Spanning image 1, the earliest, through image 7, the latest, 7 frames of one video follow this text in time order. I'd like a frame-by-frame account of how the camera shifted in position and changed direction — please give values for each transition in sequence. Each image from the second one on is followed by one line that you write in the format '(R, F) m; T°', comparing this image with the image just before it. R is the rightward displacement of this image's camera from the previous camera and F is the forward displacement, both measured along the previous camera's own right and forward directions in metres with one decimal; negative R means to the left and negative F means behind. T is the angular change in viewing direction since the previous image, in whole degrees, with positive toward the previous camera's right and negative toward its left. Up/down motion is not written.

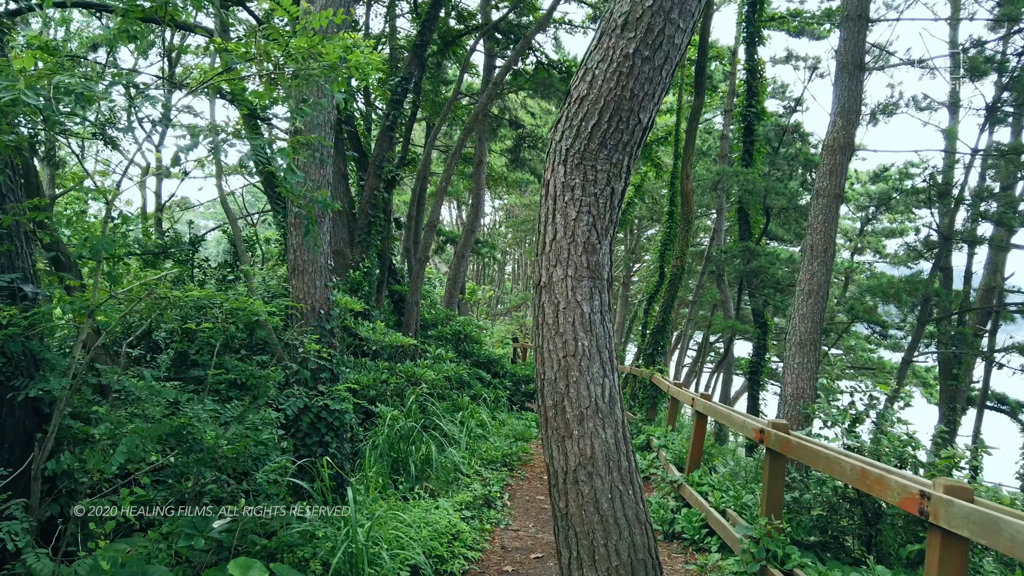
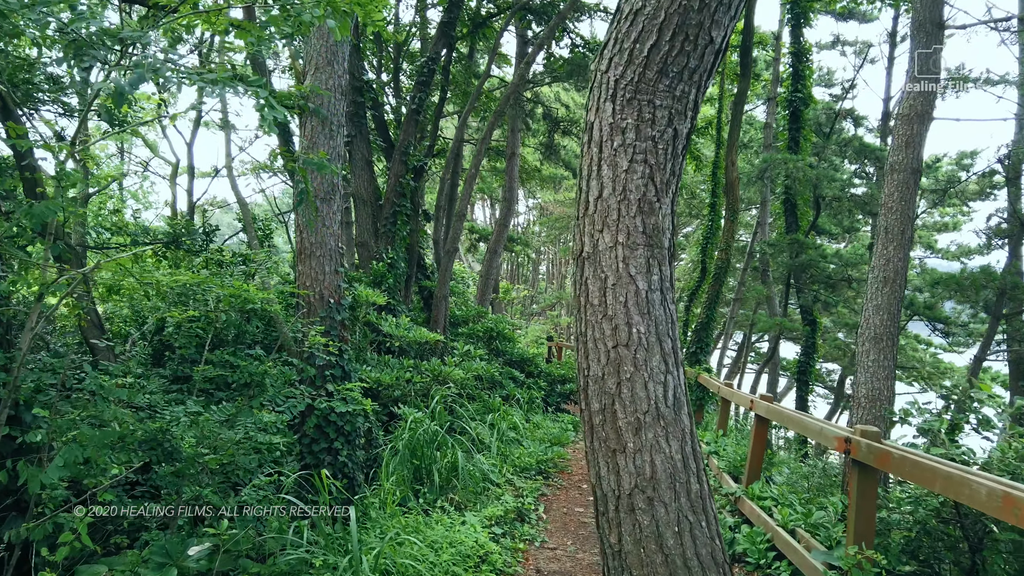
(0.0, +0.6) m; -3°
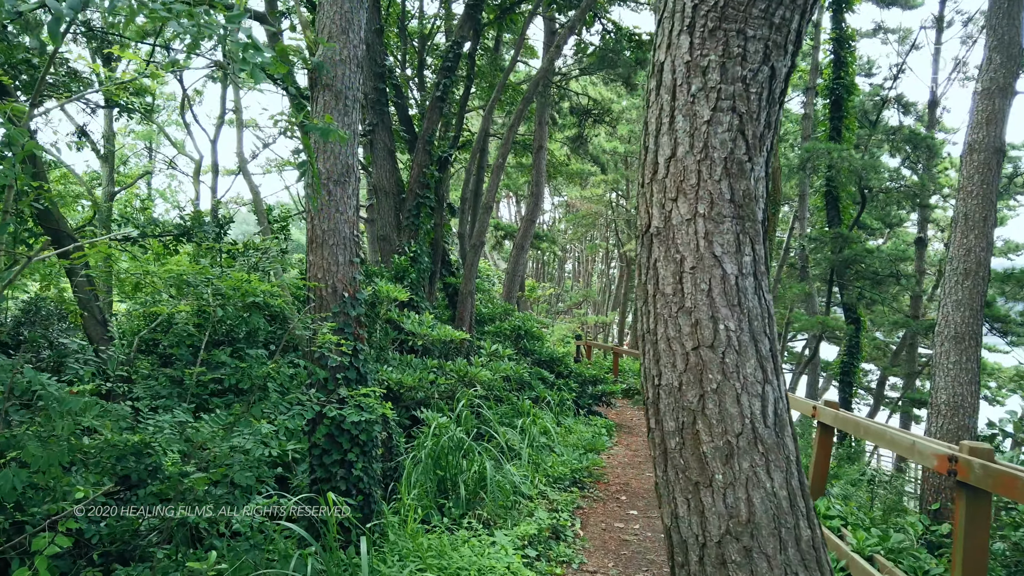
(-0.1, +0.5) m; -2°
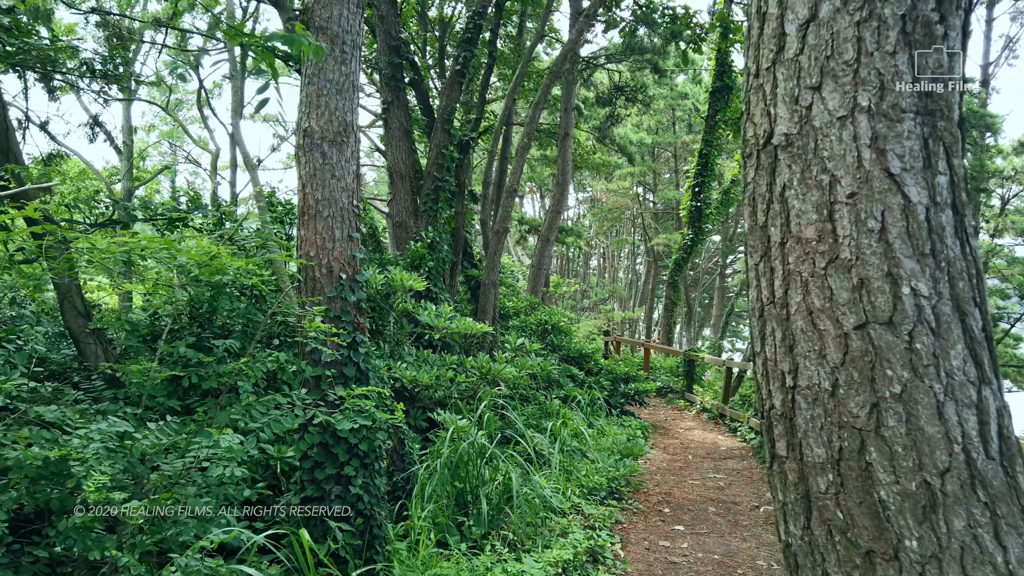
(0.0, +0.7) m; -2°
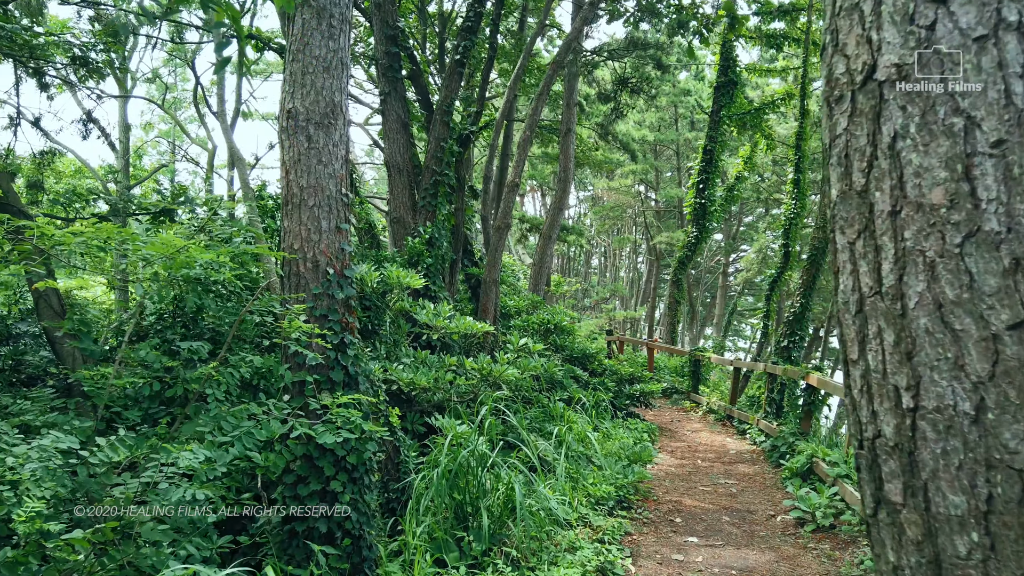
(0.0, +0.3) m; 0°
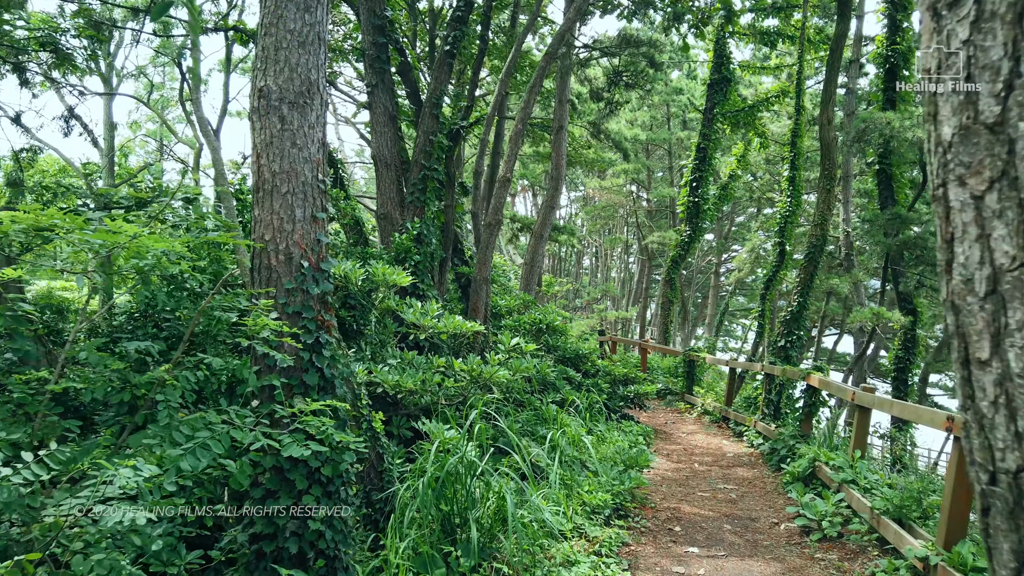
(0.0, +0.2) m; +1°
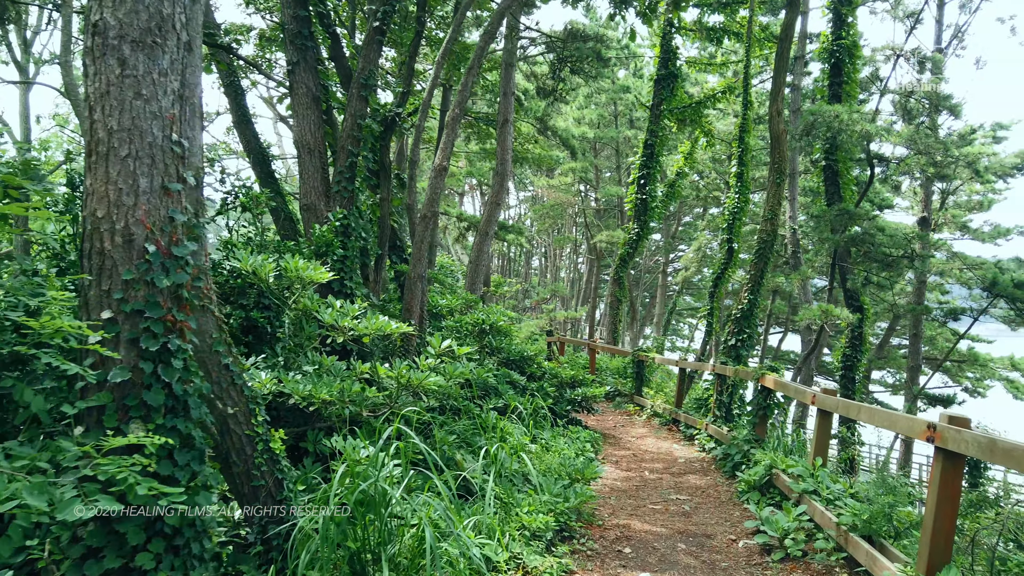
(+0.1, +0.5) m; +4°
